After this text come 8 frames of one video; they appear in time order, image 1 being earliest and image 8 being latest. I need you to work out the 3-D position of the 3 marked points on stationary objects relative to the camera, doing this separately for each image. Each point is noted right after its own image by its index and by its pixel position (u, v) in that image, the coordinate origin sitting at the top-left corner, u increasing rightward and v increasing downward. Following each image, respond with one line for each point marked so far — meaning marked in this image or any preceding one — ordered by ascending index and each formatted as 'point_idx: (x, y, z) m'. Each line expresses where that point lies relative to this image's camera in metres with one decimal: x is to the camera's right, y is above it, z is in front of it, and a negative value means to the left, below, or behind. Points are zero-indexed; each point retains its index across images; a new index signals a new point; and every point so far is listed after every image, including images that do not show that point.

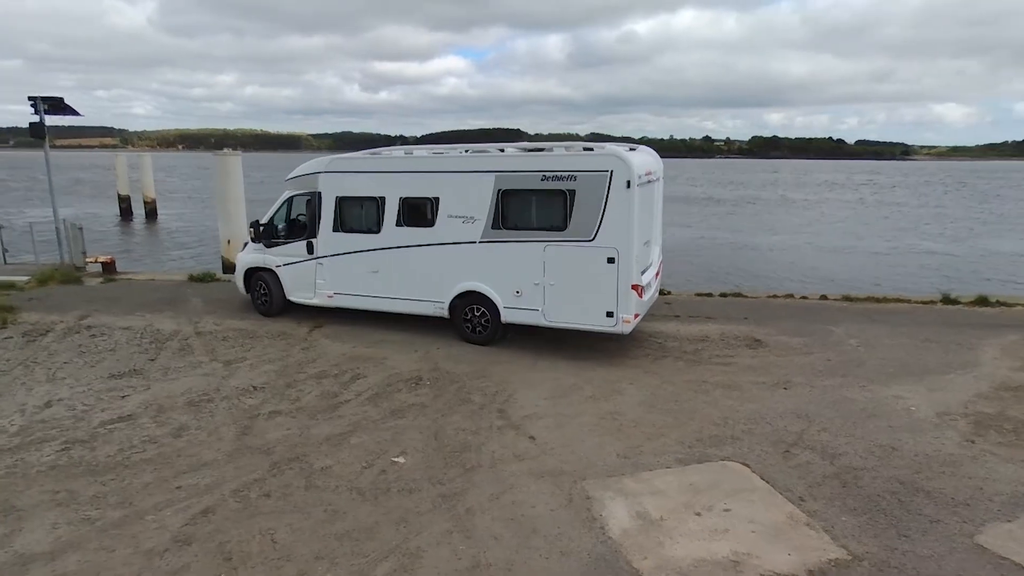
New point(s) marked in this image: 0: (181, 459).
0: (-2.9, -1.5, +5.8) m
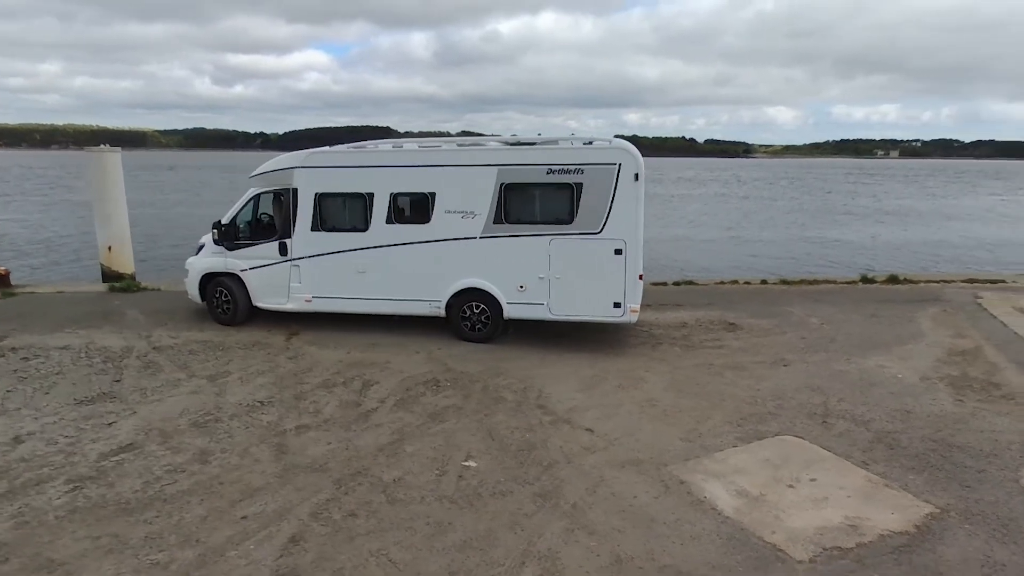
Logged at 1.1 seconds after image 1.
0: (-2.3, -1.6, +5.2) m
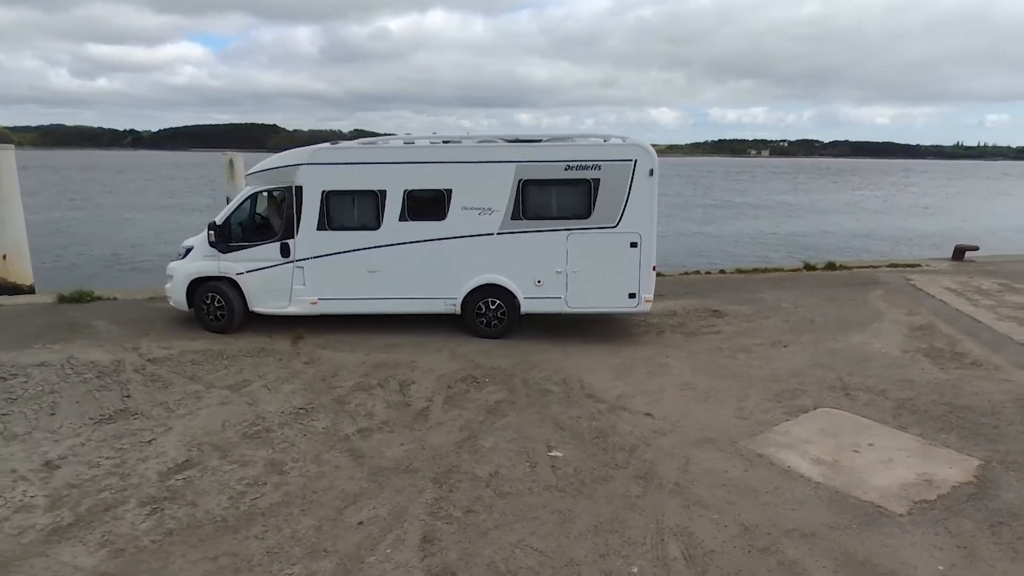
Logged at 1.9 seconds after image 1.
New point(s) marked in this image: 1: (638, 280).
0: (-1.4, -1.6, +5.0) m
1: (+1.6, +0.1, +8.4) m
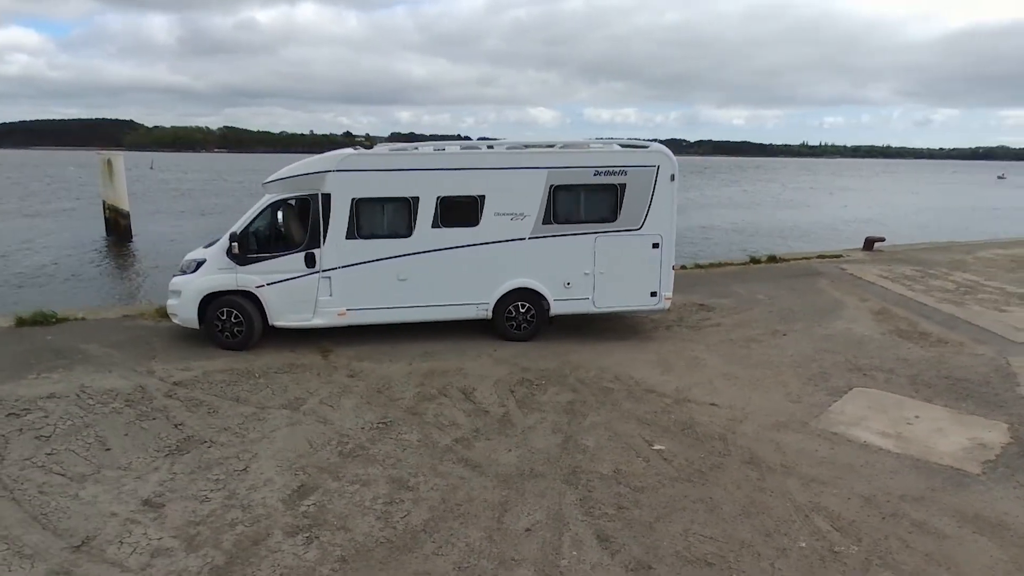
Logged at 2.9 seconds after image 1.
0: (-0.3, -1.7, +5.0) m
1: (+2.0, +0.1, +8.9) m
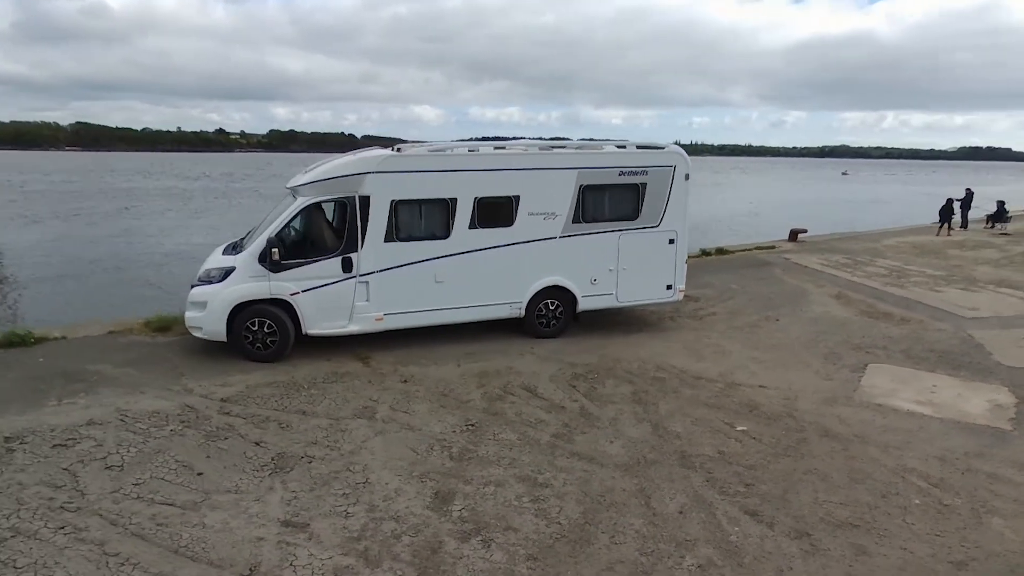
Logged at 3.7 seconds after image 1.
0: (+0.8, -1.7, +5.2) m
1: (+2.4, +0.2, +9.4) m
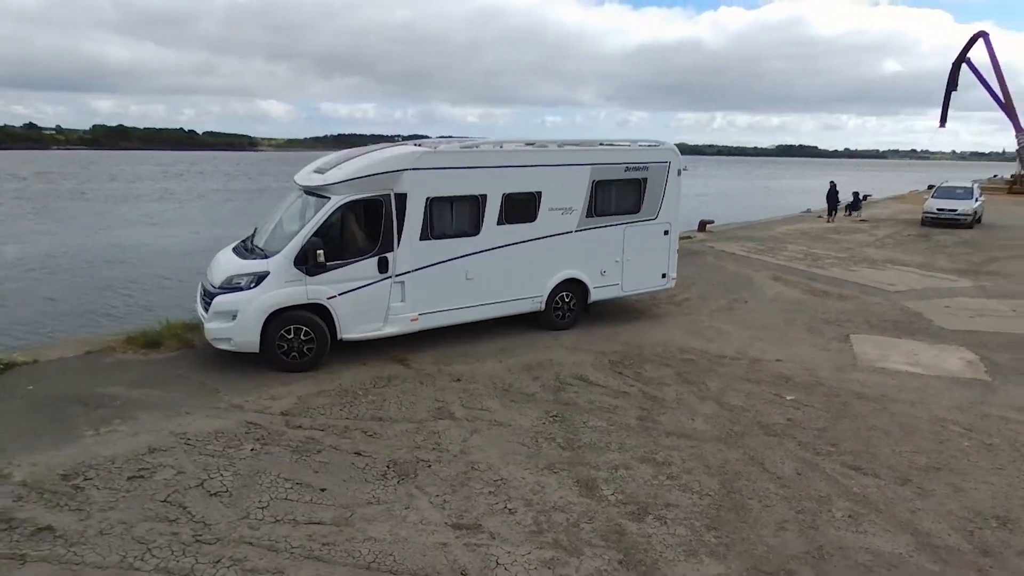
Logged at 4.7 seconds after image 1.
0: (+1.9, -1.5, +5.6) m
1: (+2.4, +0.4, +10.1) m
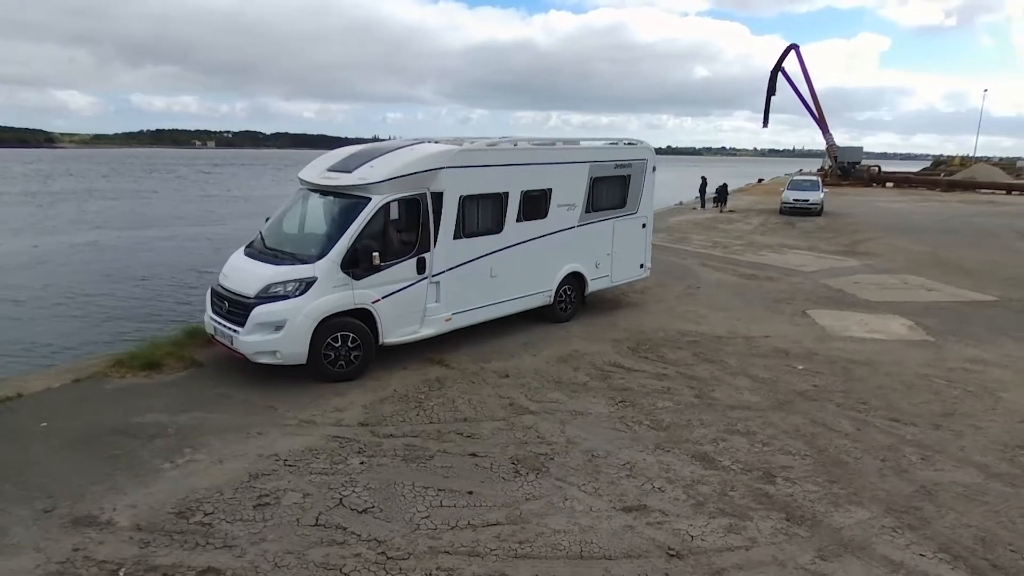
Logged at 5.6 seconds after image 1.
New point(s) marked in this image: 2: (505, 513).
0: (+2.9, -1.4, +6.3) m
1: (+2.2, +0.6, +10.8) m
2: (-0.1, -1.7, +4.8) m
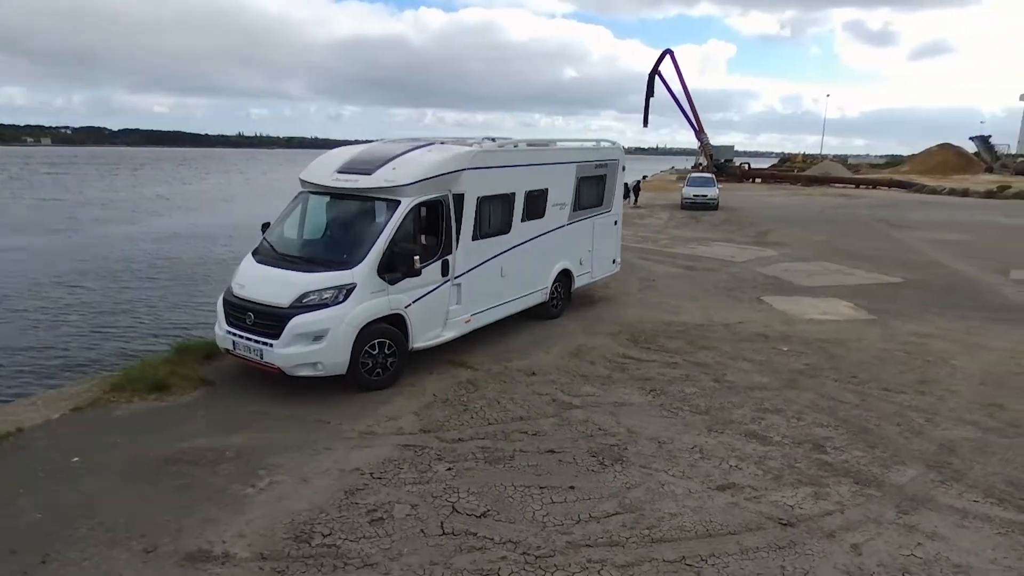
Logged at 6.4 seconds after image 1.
0: (+3.4, -1.3, +7.0) m
1: (+1.8, +0.7, +11.3) m
2: (+0.8, -1.6, +4.9) m
